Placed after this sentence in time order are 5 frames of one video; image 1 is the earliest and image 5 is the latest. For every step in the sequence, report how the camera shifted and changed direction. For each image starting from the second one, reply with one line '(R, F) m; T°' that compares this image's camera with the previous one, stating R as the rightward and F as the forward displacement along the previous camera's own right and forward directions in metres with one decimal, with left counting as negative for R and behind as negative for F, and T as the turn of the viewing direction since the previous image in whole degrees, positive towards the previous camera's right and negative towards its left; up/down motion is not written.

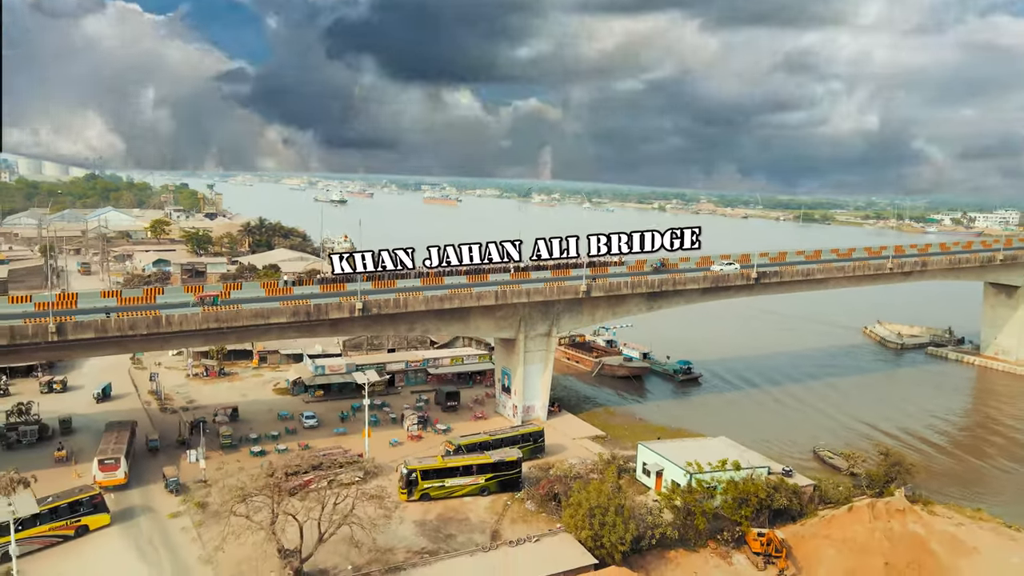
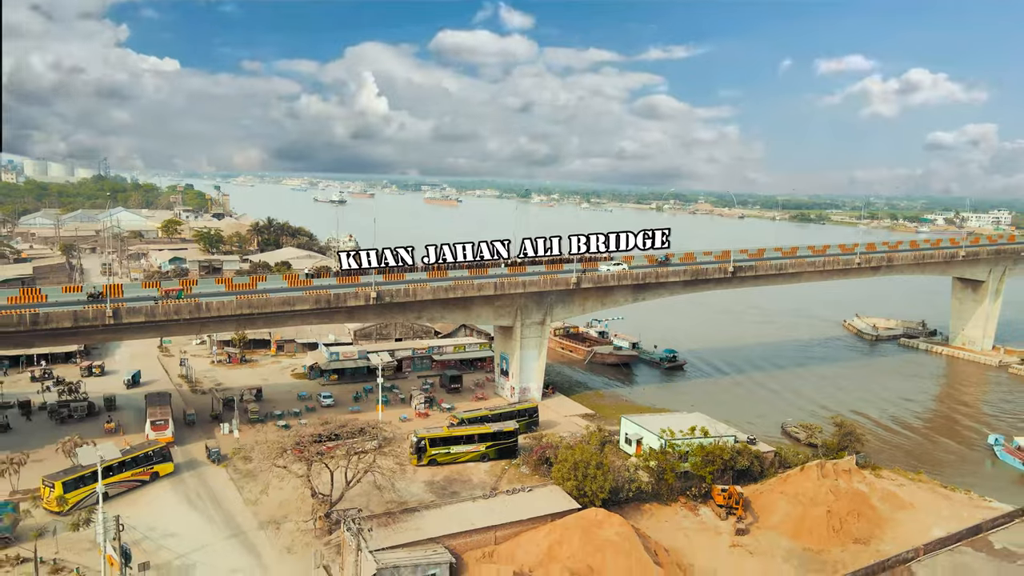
(+0.1, -3.2) m; 0°
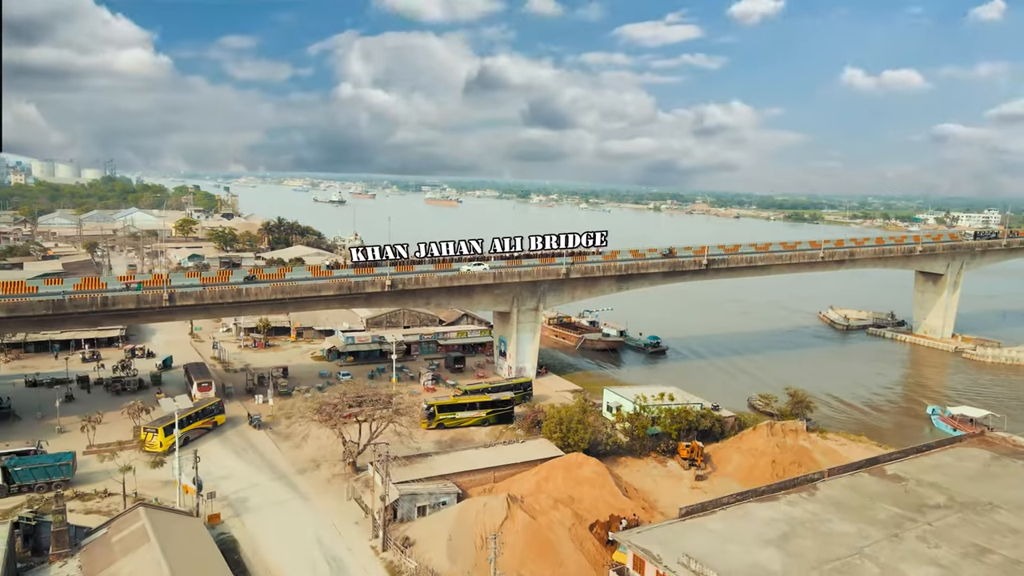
(+0.2, -4.3) m; 0°
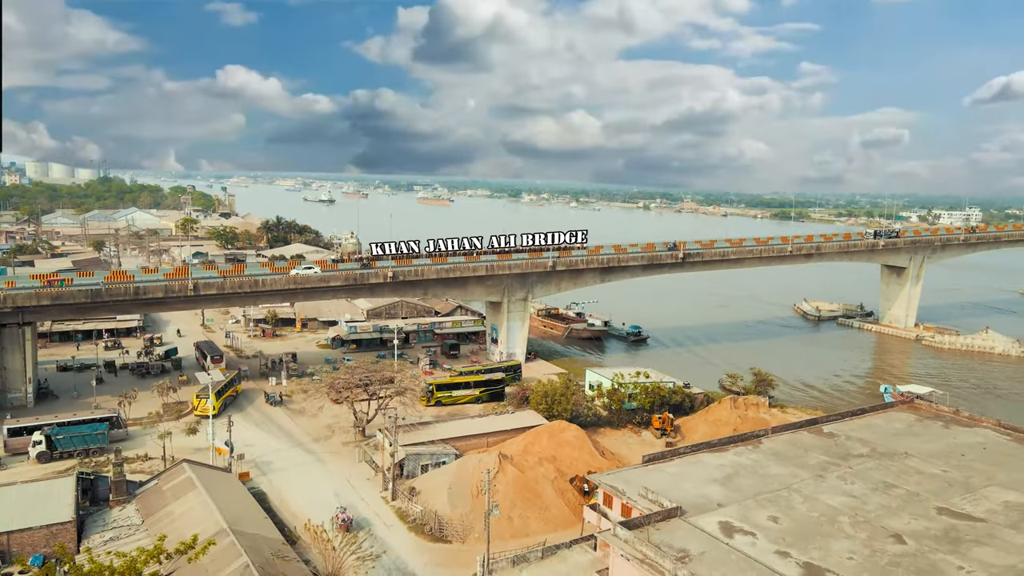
(+0.1, -3.3) m; +1°
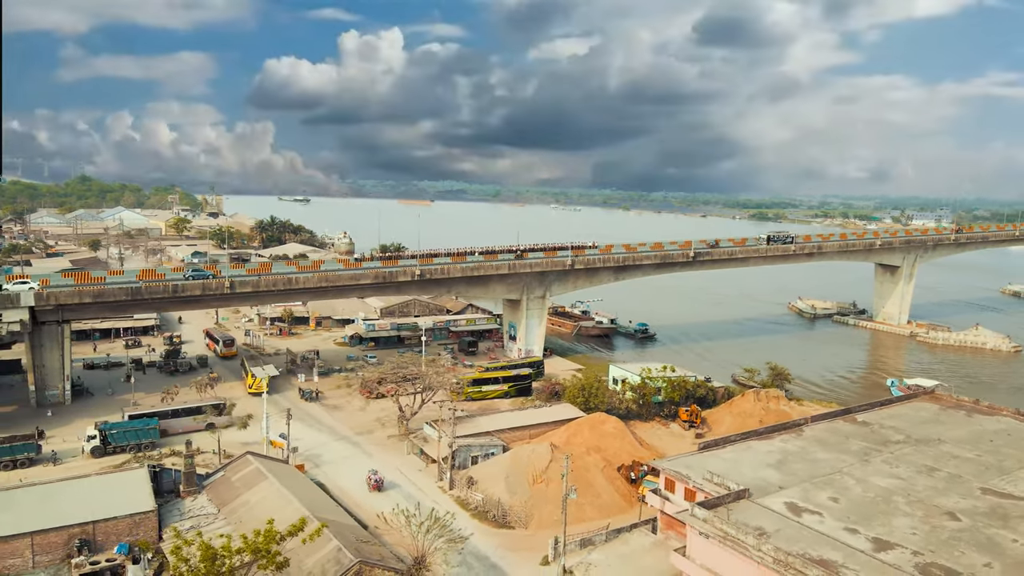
(-2.8, -0.8) m; +2°
